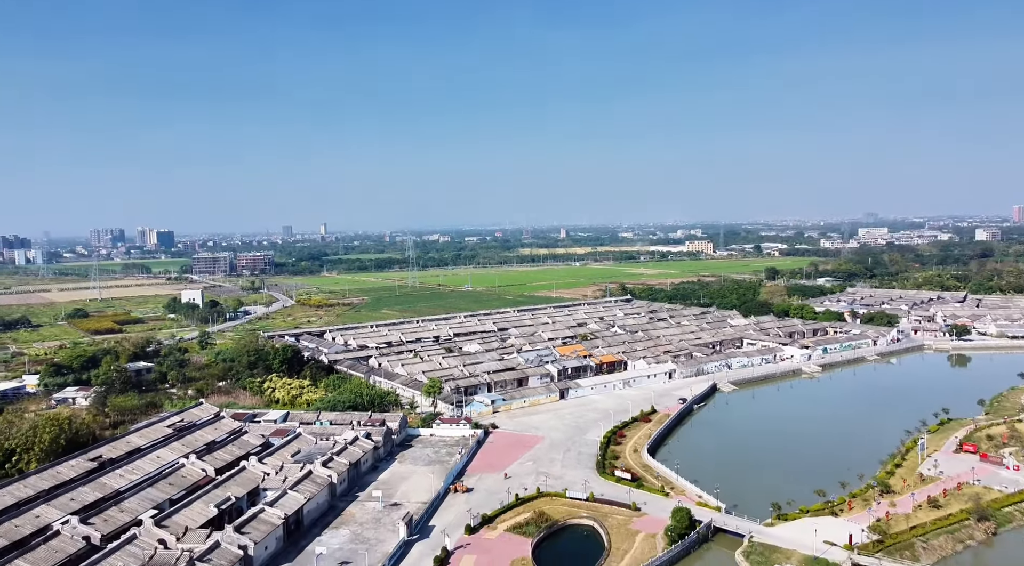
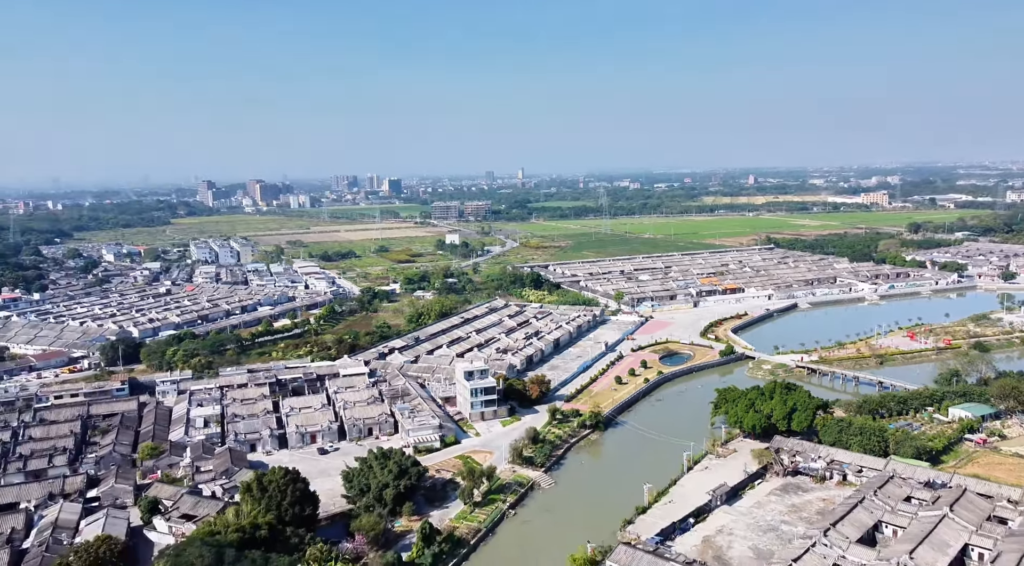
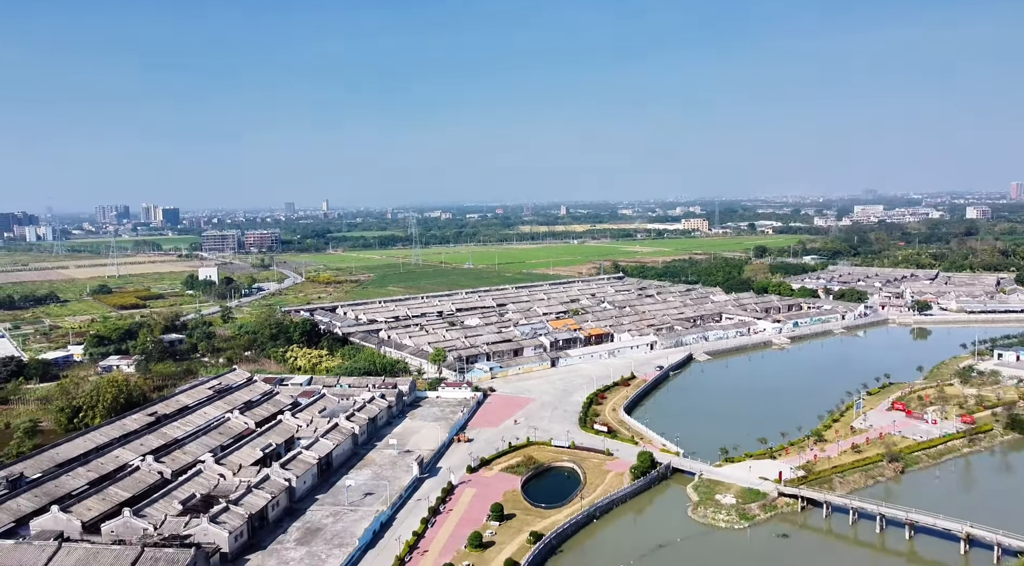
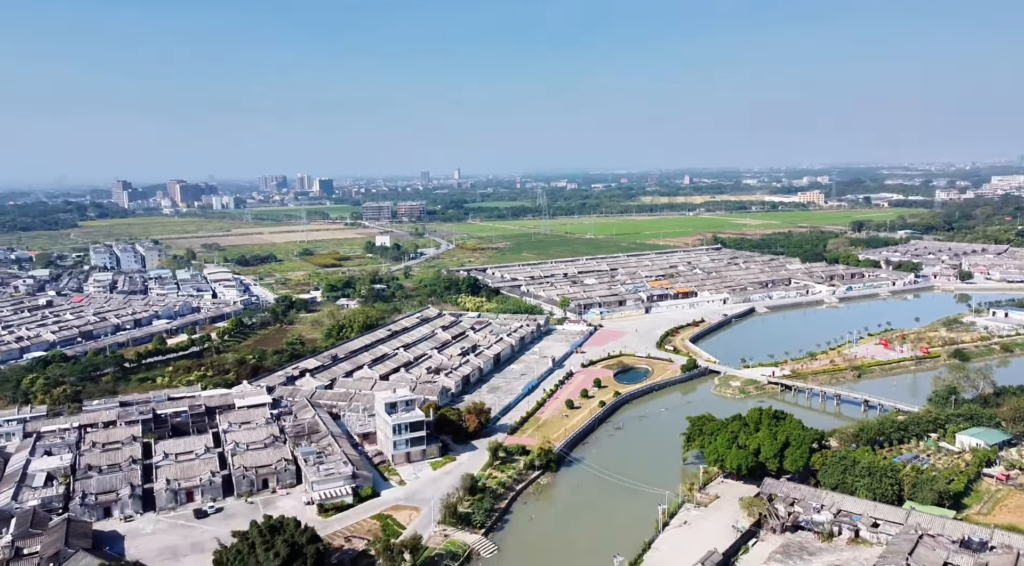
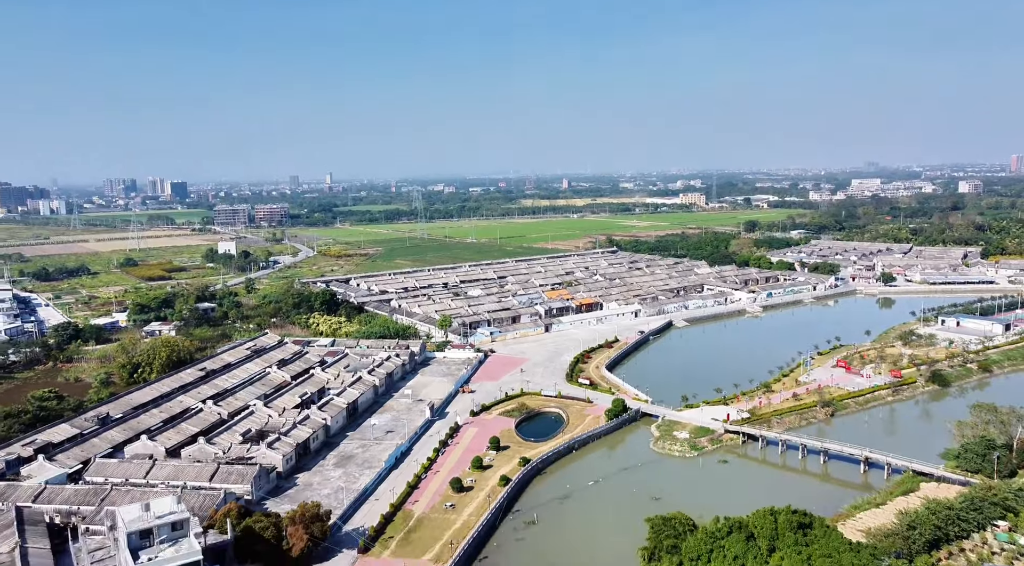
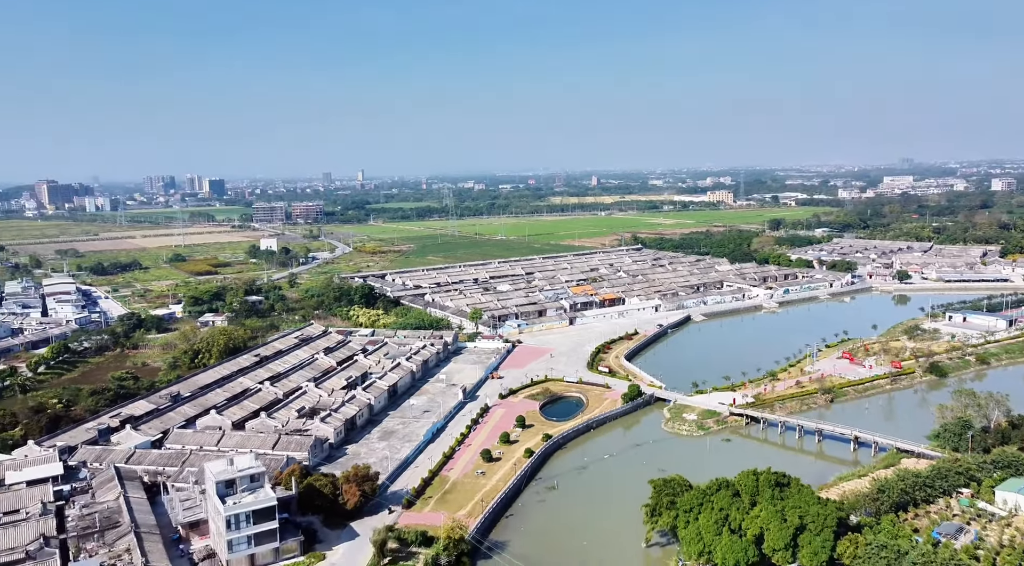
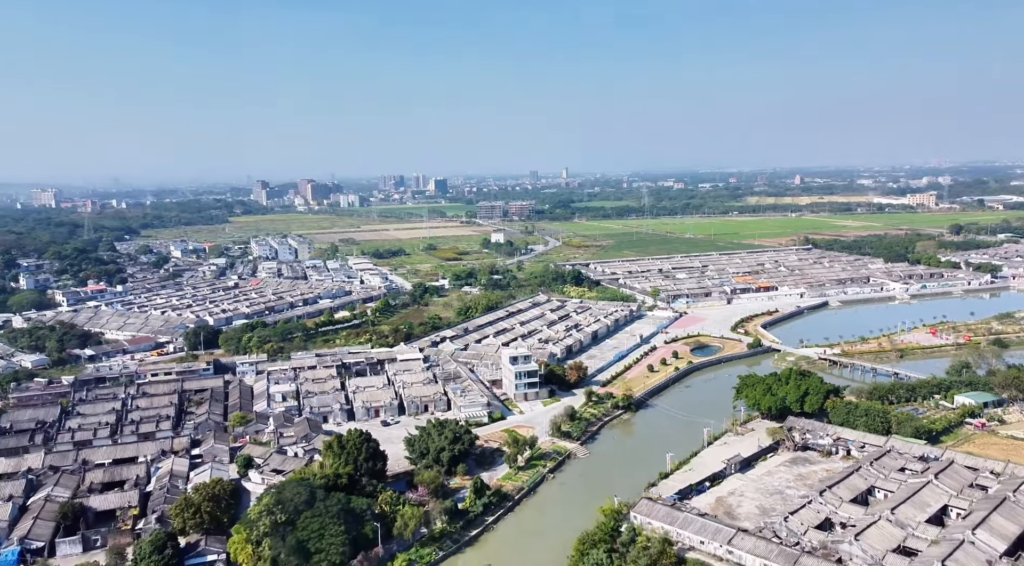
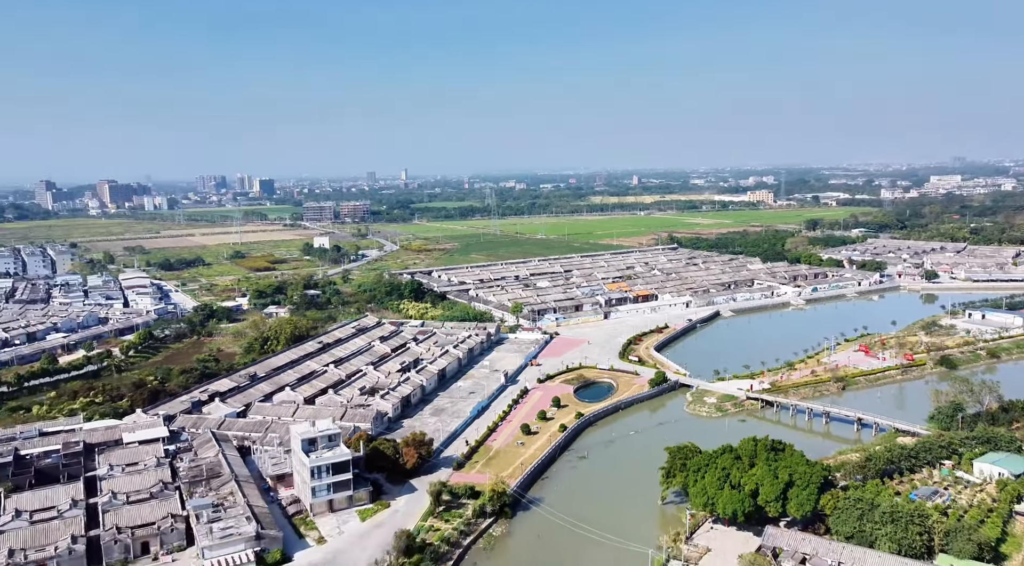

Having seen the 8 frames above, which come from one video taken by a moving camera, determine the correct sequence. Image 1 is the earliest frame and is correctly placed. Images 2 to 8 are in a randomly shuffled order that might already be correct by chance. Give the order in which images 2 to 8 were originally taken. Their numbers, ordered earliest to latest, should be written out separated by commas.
3, 5, 6, 8, 4, 2, 7
